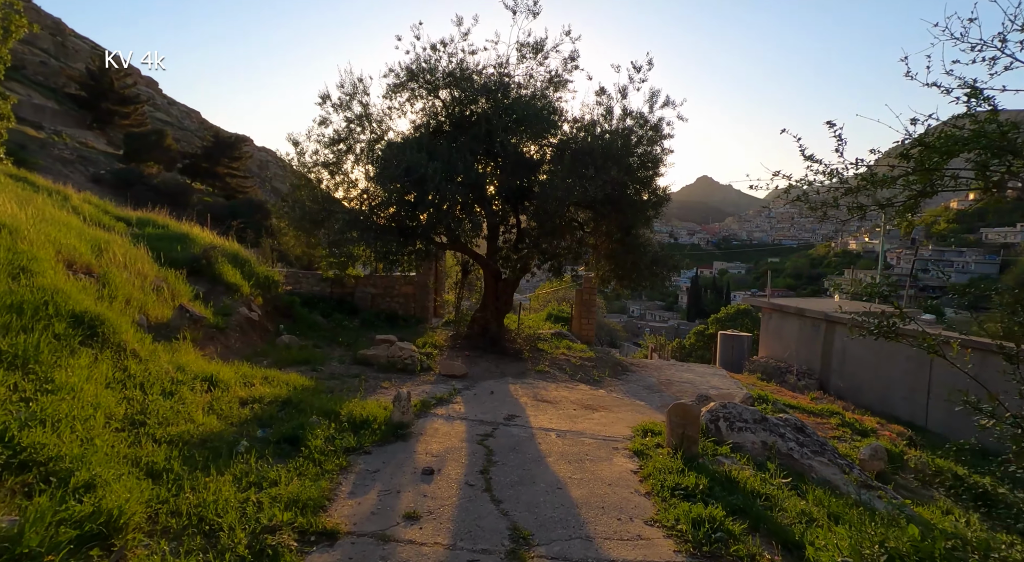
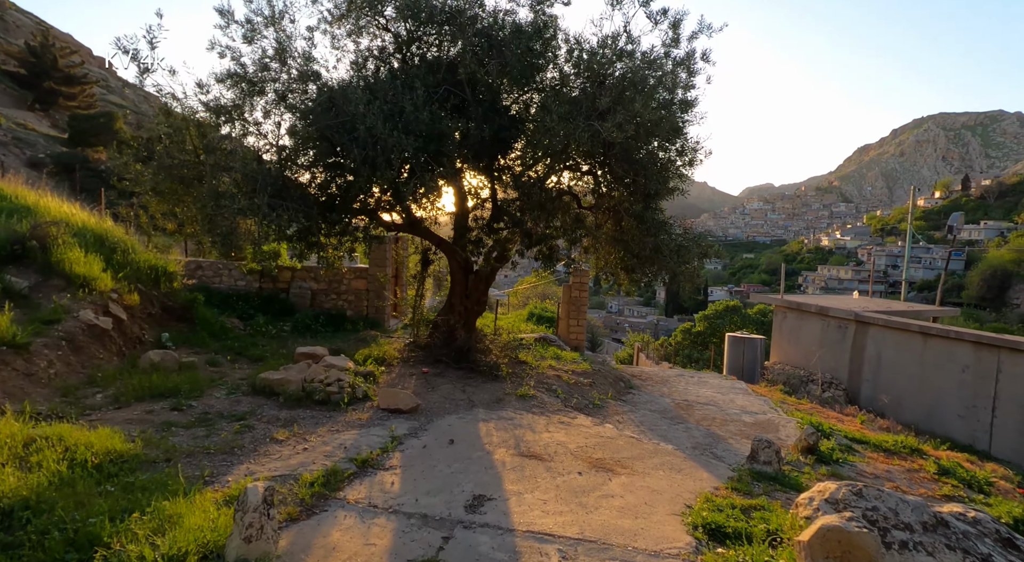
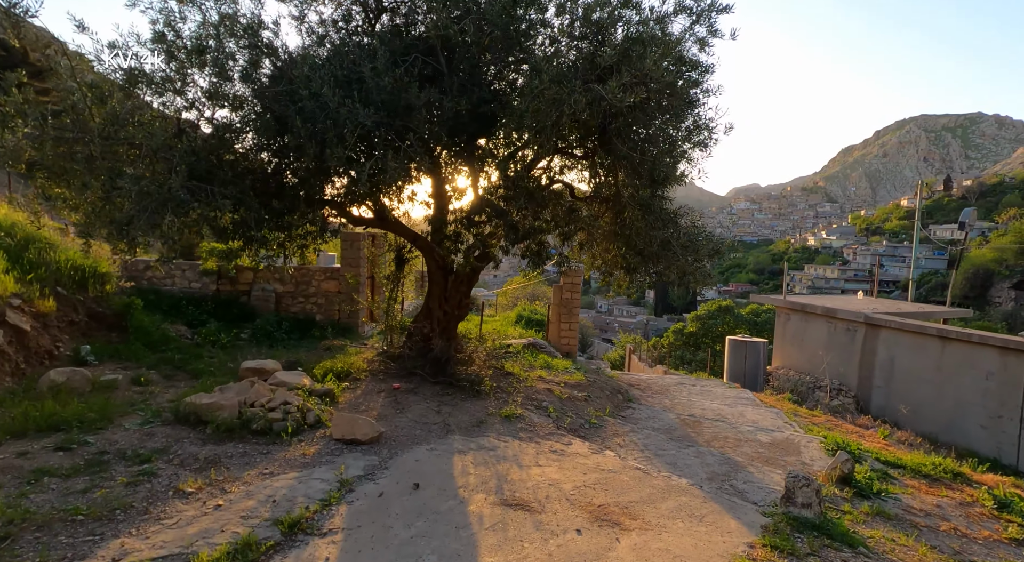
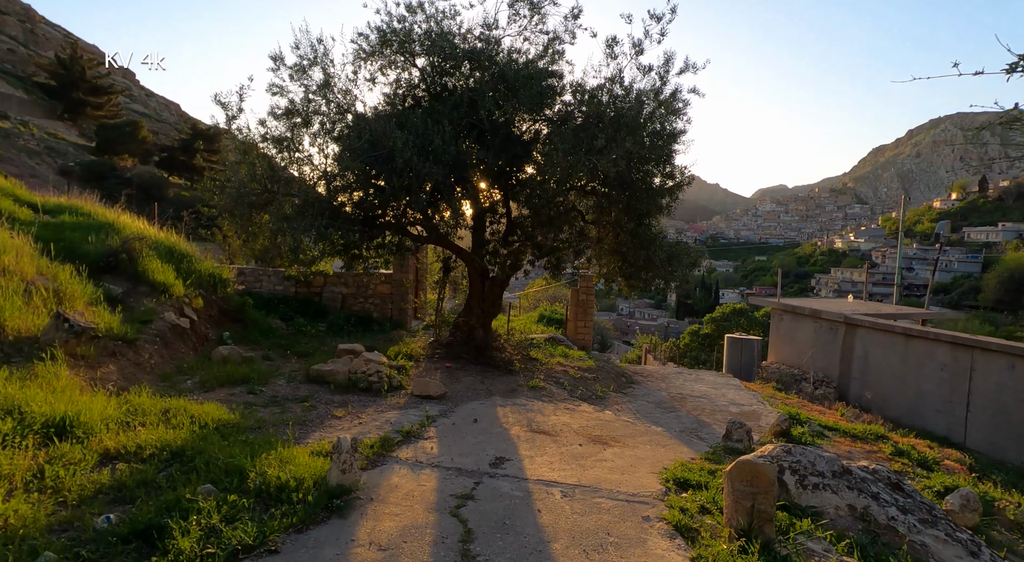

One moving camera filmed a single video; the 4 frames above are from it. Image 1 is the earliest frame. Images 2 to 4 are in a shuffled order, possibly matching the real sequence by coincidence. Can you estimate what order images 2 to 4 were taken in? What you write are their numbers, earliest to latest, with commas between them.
4, 2, 3
